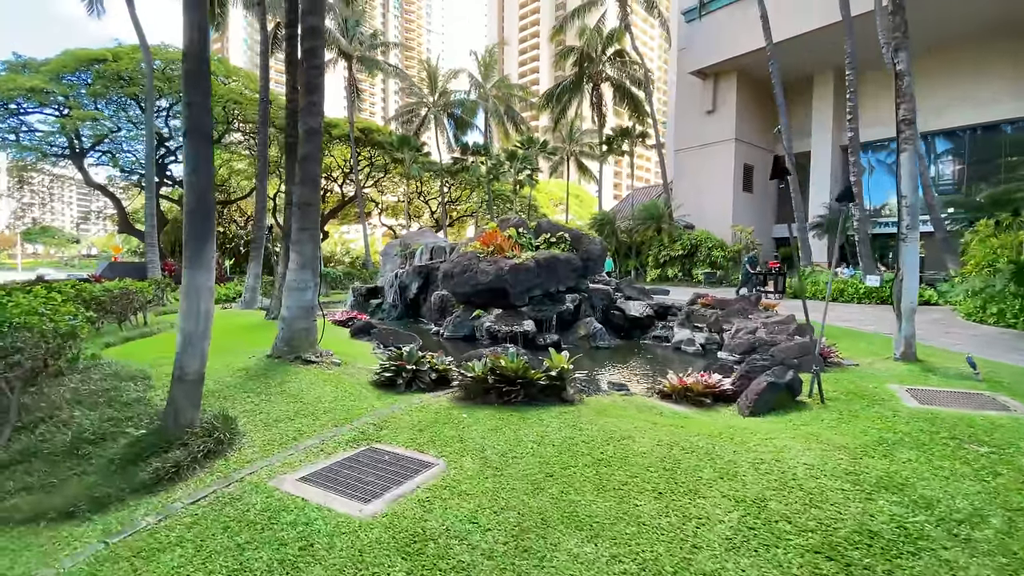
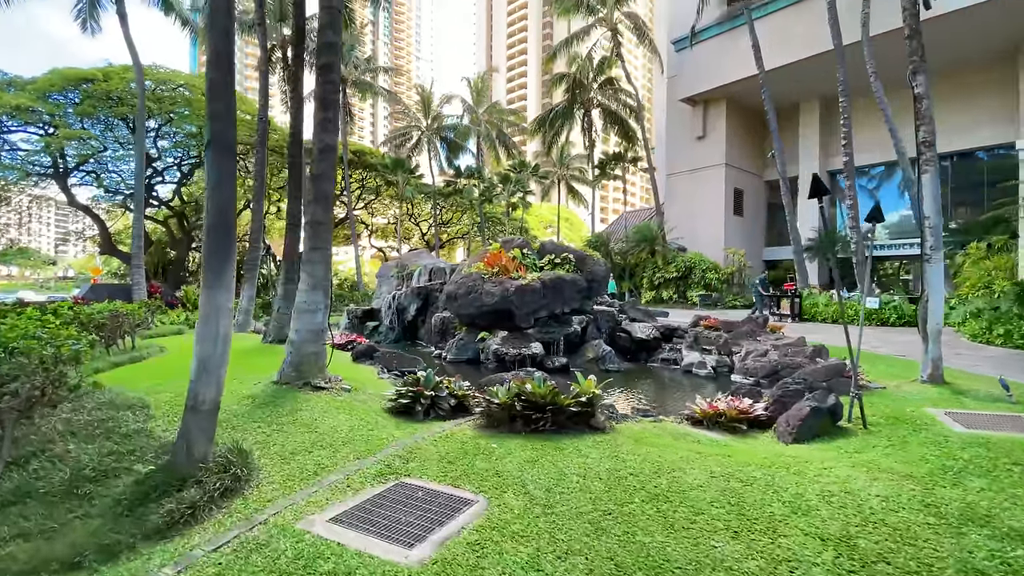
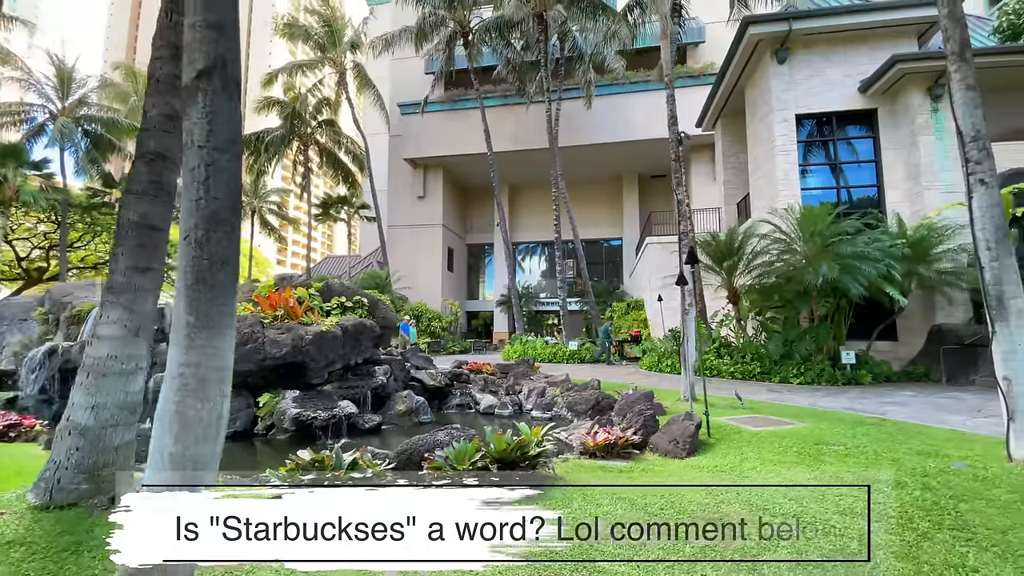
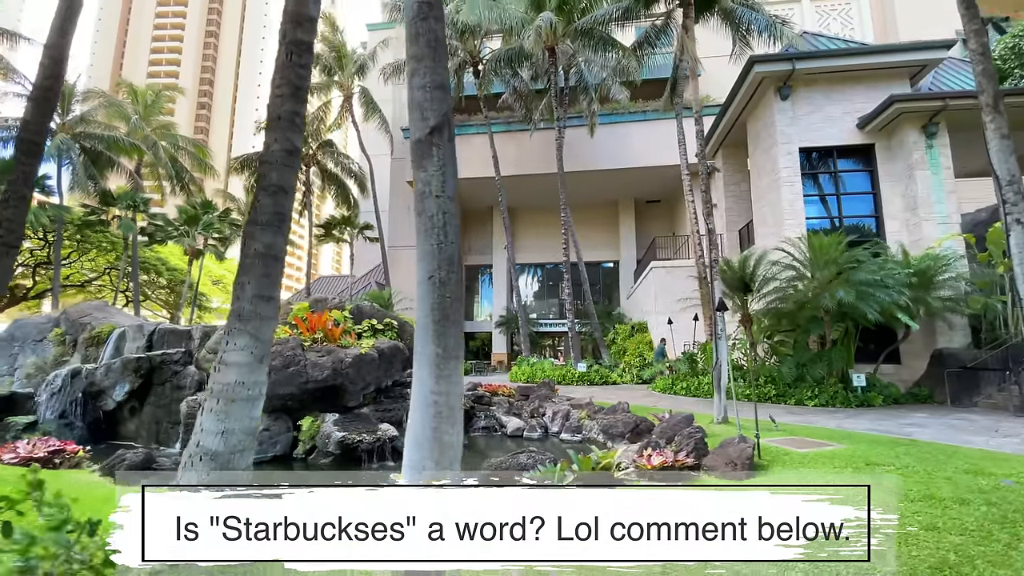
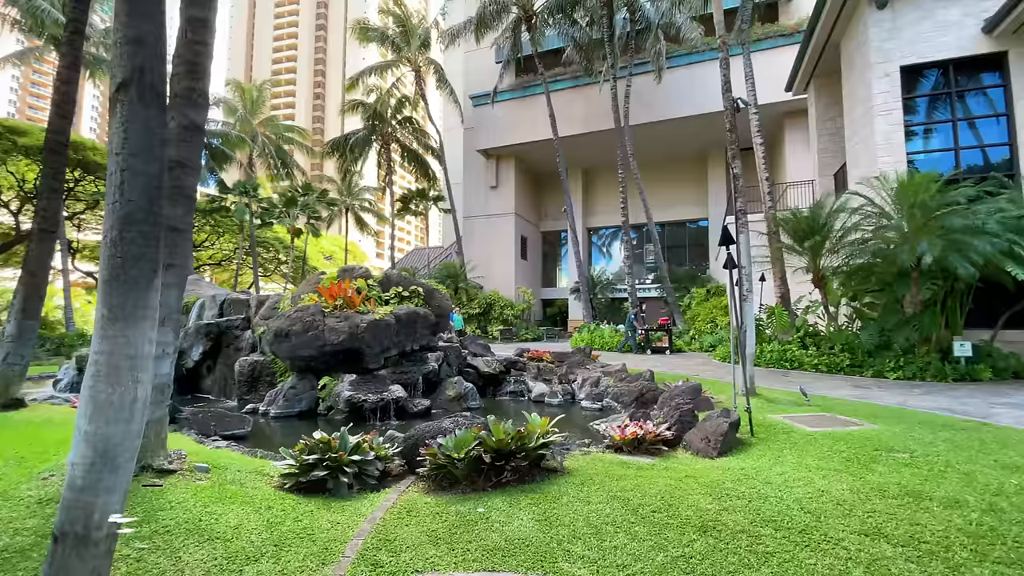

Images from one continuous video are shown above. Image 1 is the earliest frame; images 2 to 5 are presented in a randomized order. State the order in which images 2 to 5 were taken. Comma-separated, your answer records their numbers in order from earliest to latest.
2, 5, 3, 4
